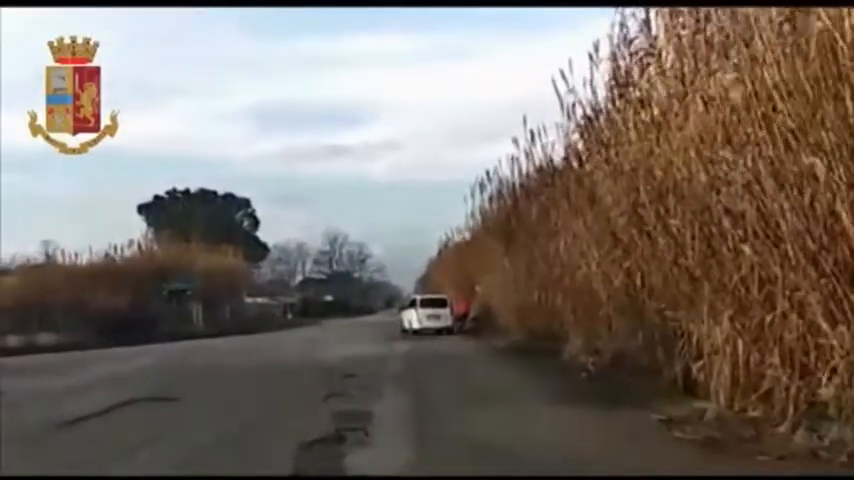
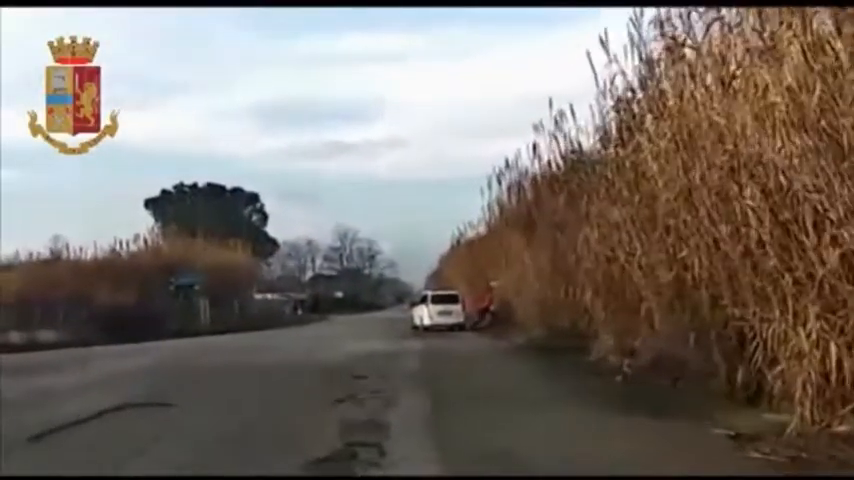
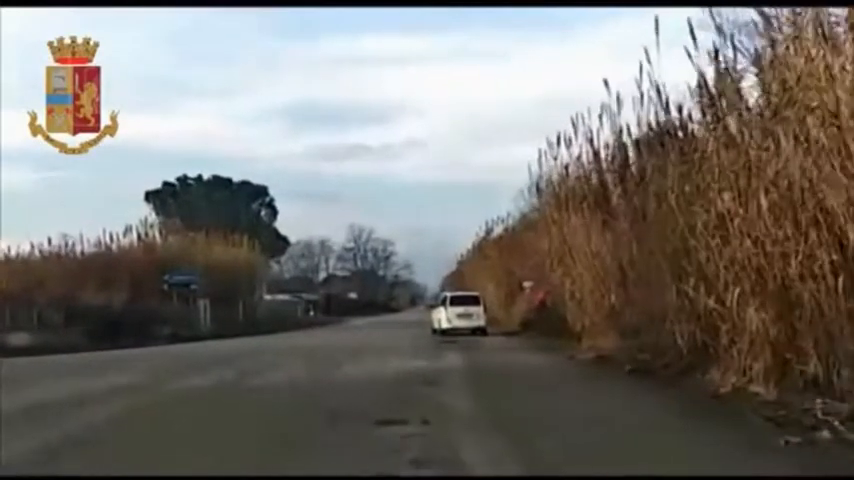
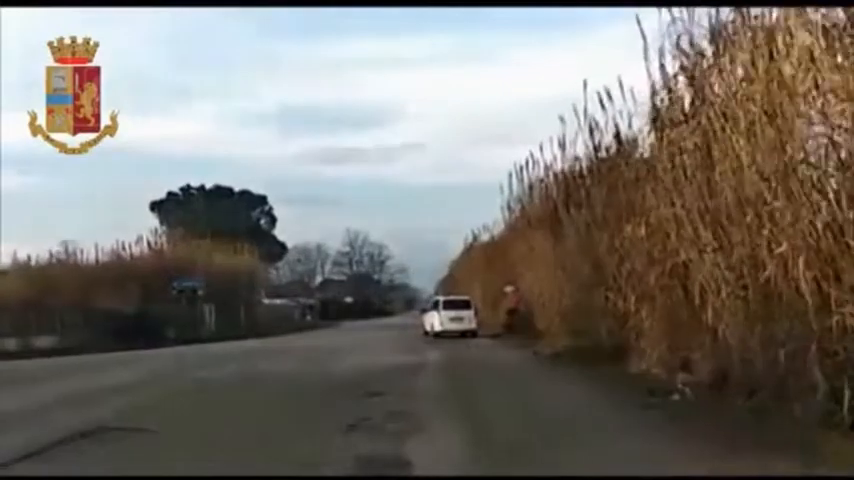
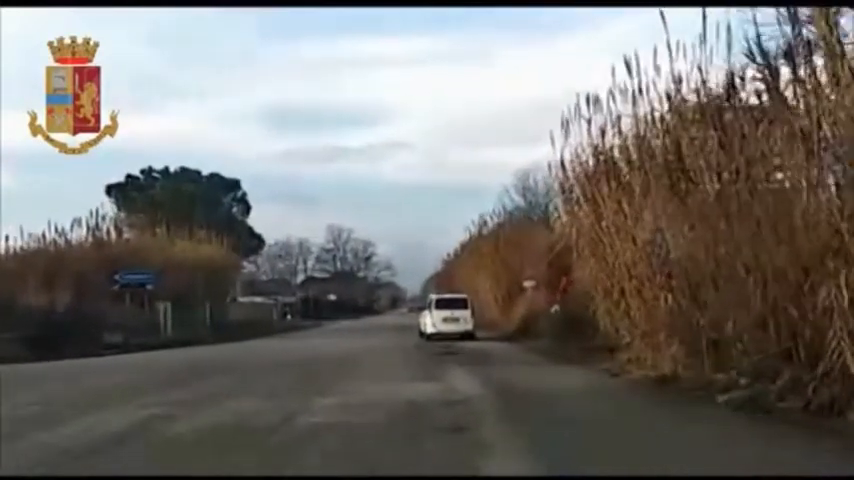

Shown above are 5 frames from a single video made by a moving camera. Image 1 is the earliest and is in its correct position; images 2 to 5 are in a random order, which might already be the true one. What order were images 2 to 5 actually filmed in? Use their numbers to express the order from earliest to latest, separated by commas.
2, 4, 3, 5
